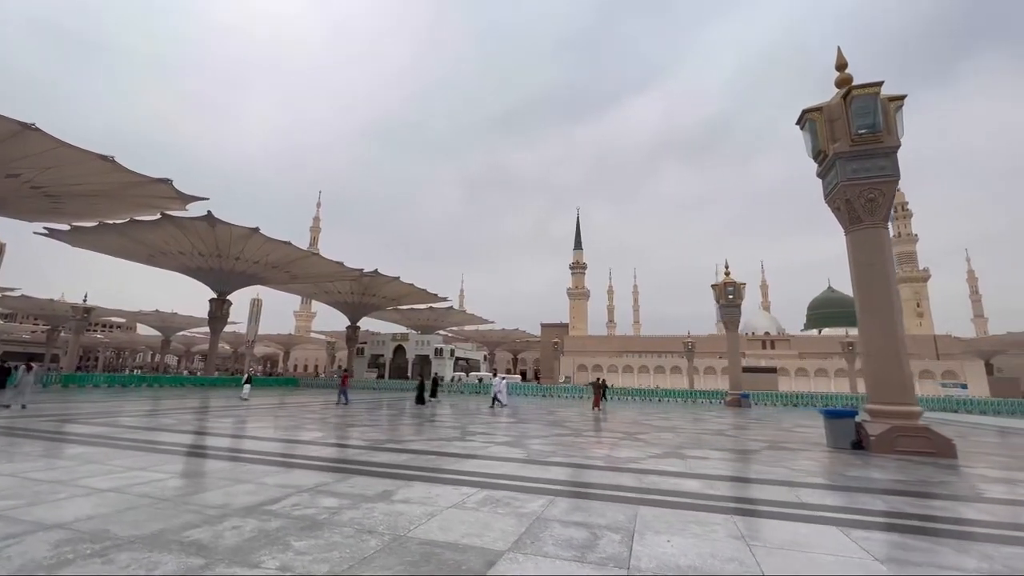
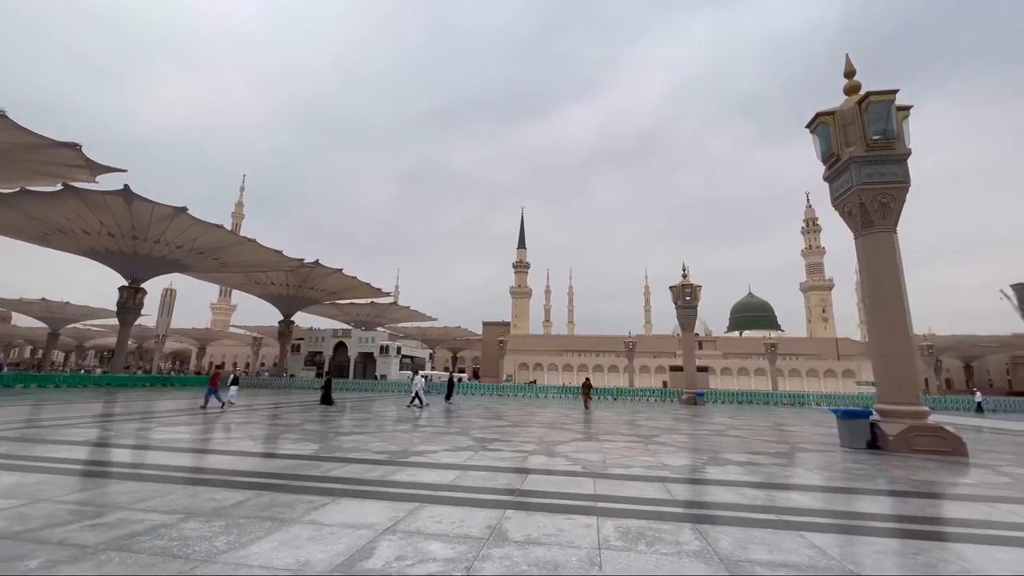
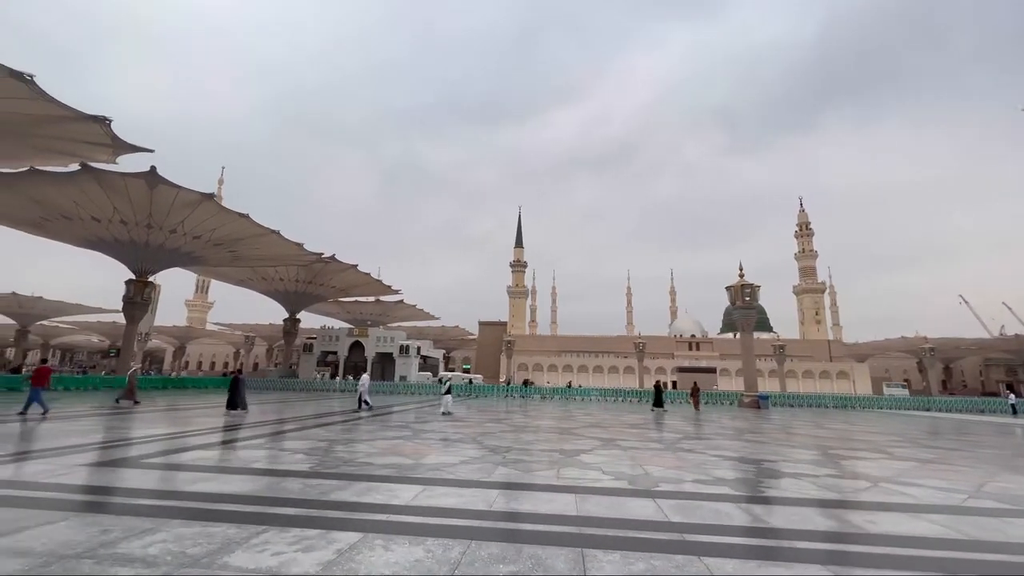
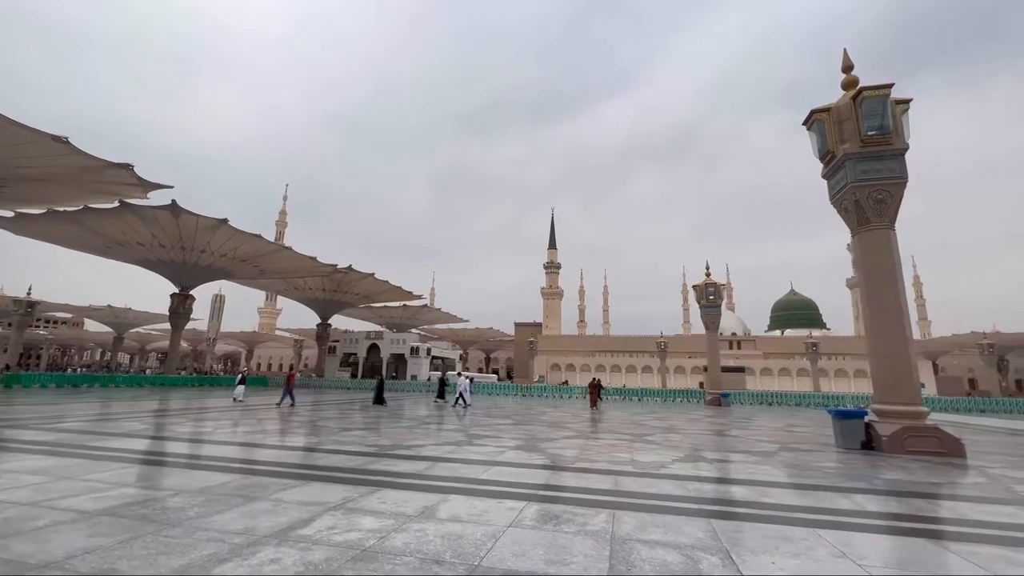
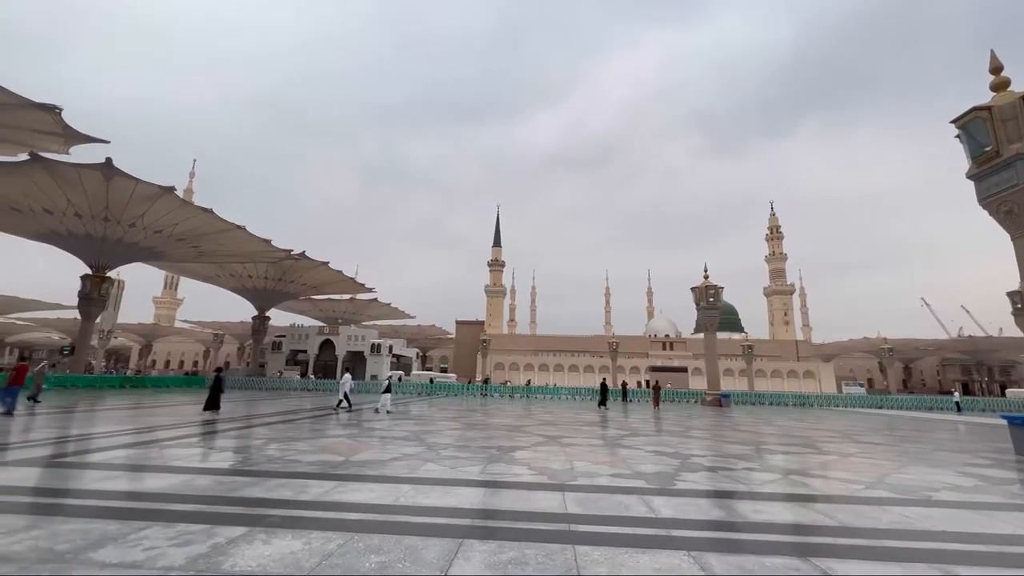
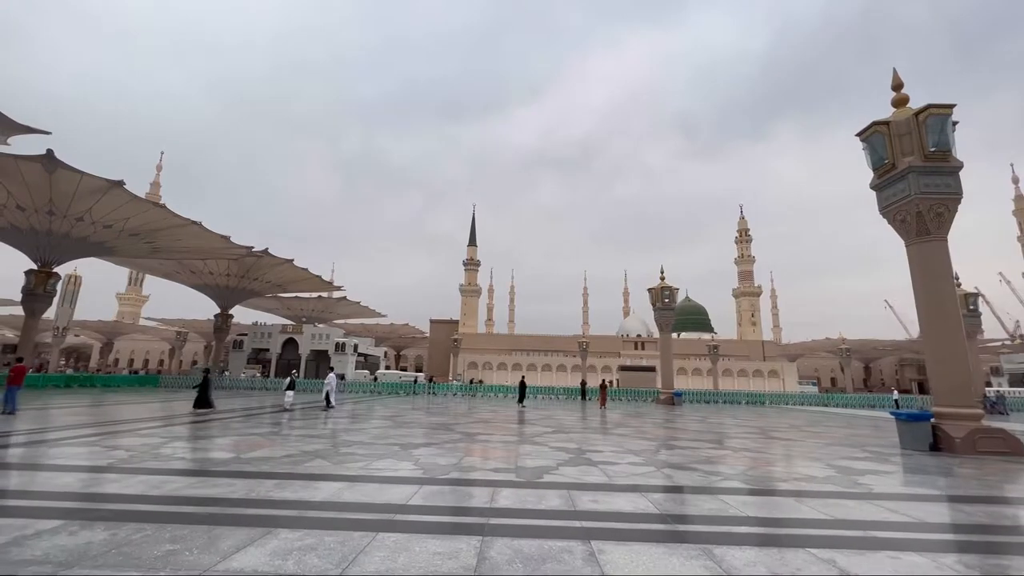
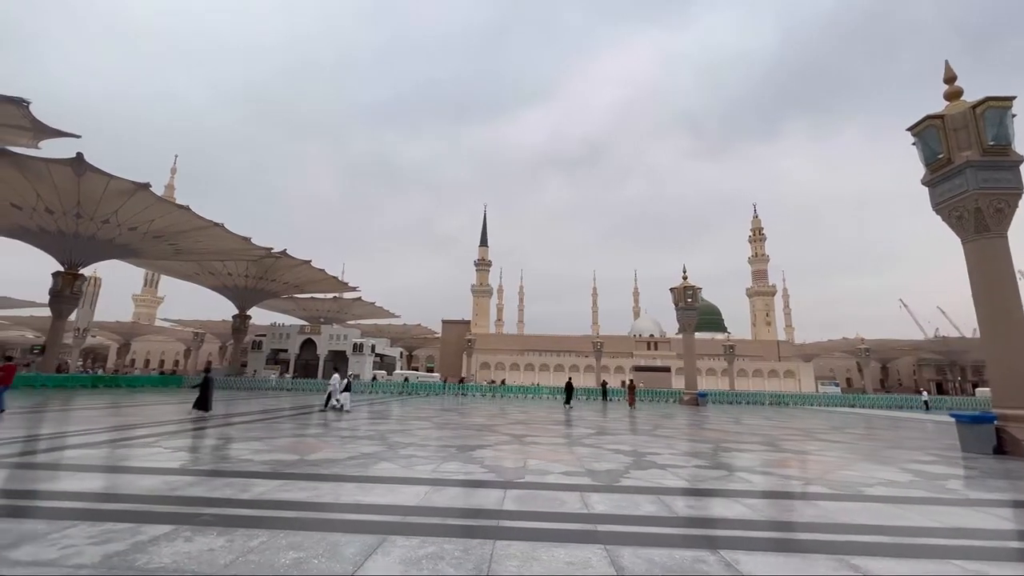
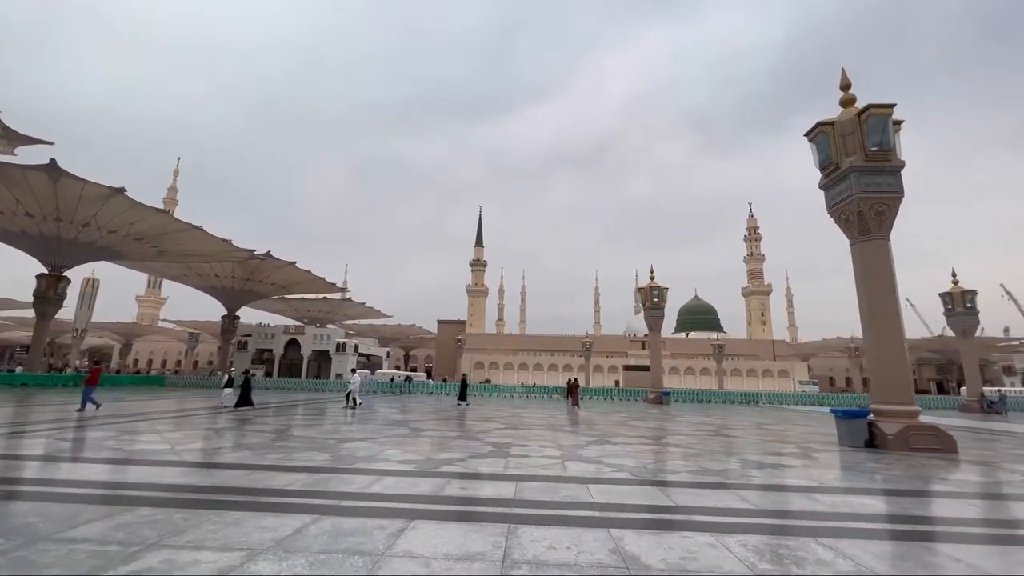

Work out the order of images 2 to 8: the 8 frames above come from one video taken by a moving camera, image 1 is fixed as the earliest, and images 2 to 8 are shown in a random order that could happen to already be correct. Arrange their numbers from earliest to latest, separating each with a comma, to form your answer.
4, 2, 8, 6, 7, 5, 3
